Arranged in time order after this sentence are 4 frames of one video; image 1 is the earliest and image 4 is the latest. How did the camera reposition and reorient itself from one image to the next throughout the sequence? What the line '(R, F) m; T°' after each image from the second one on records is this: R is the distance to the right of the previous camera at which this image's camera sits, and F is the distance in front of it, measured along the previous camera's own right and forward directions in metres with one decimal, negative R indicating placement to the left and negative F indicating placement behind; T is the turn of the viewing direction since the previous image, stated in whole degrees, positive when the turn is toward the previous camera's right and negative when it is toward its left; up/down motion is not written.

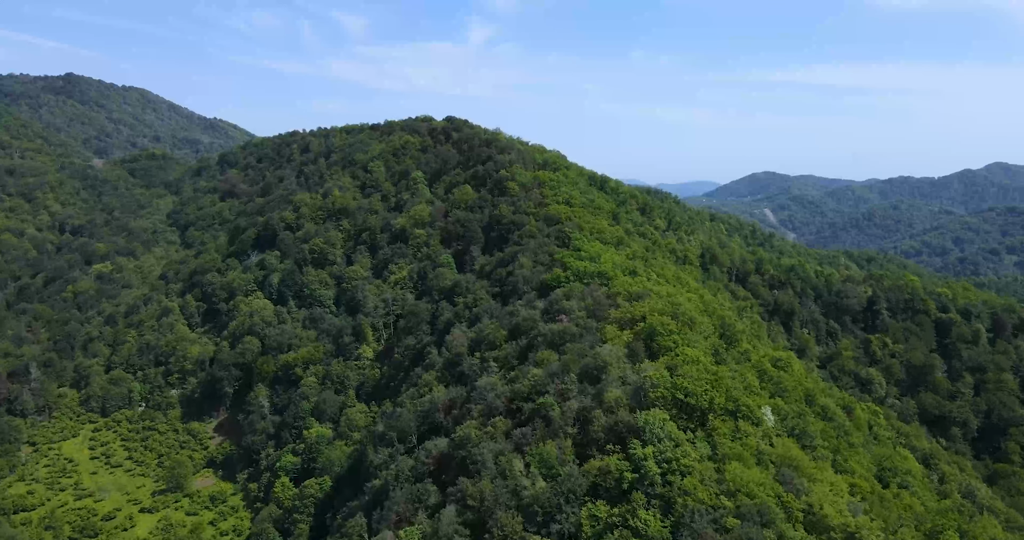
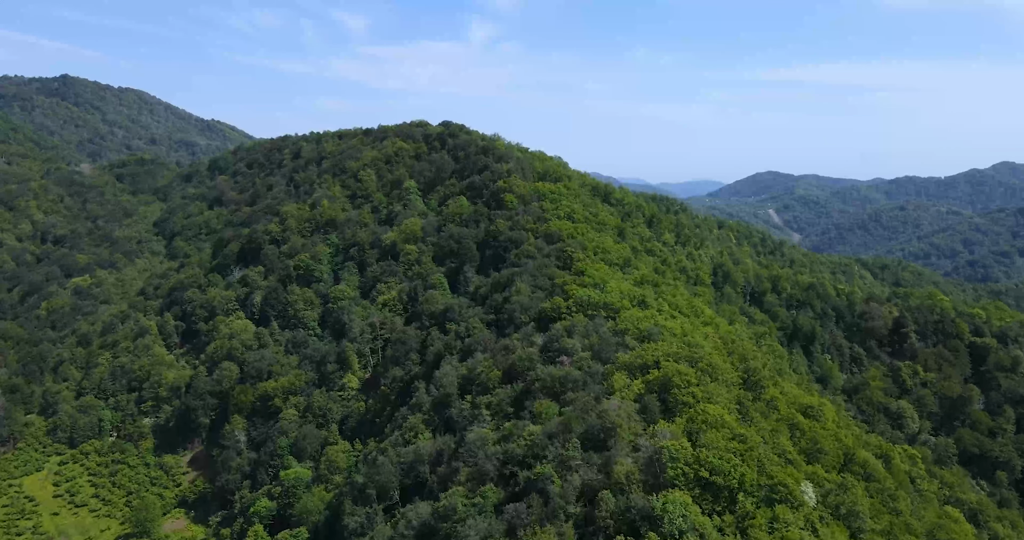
(+0.4, +3.8) m; 0°
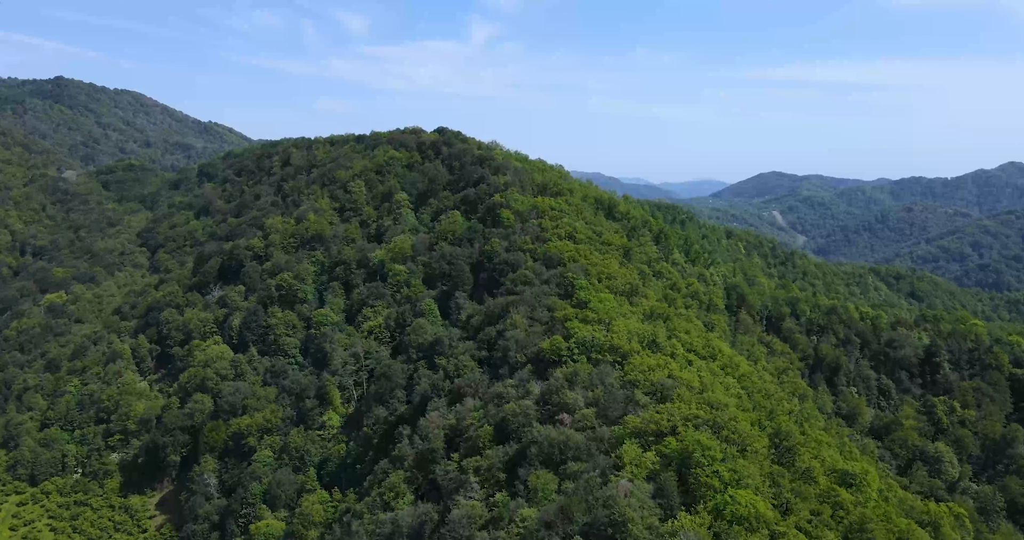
(+0.4, +3.9) m; 0°
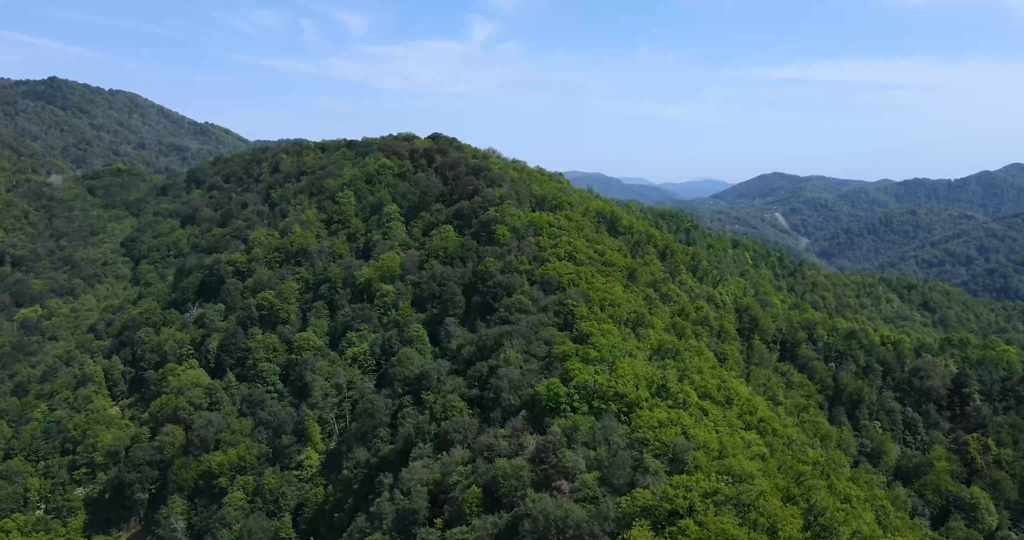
(+0.4, +3.3) m; 0°
